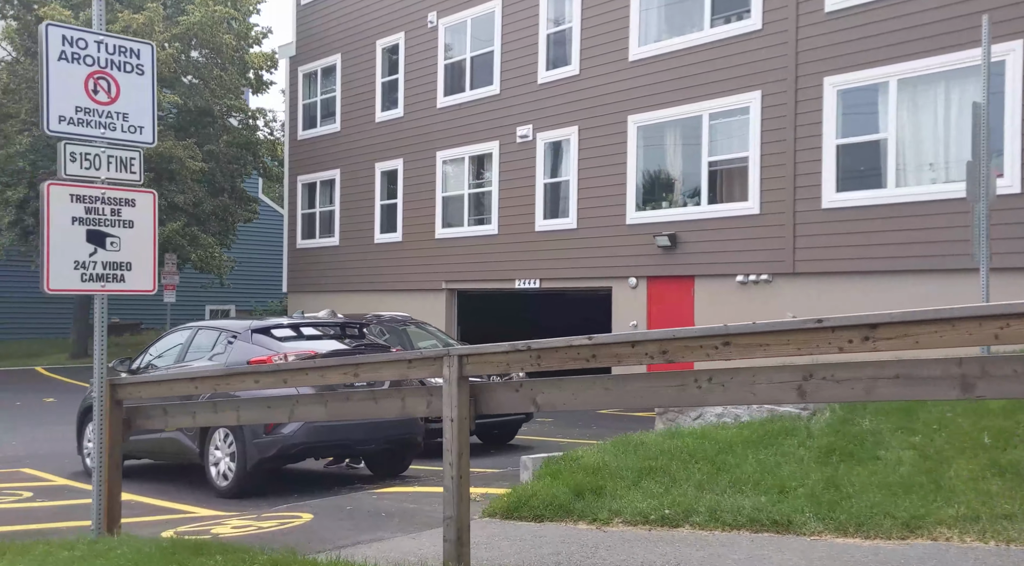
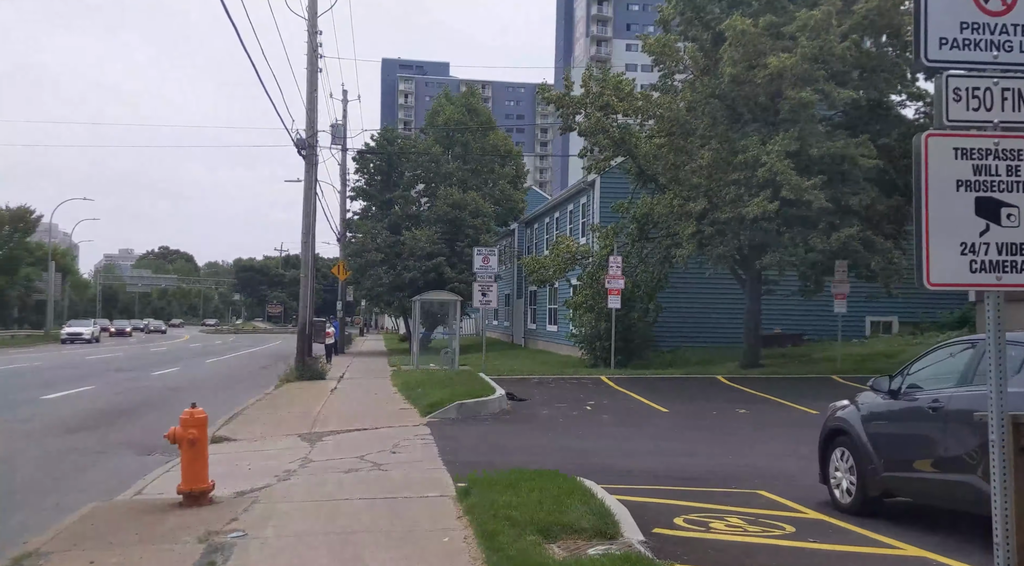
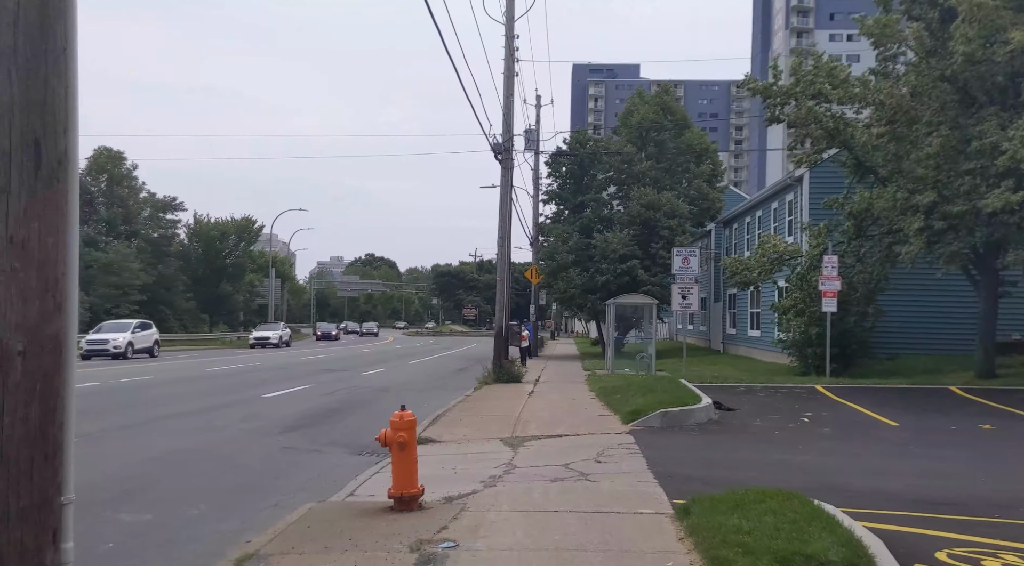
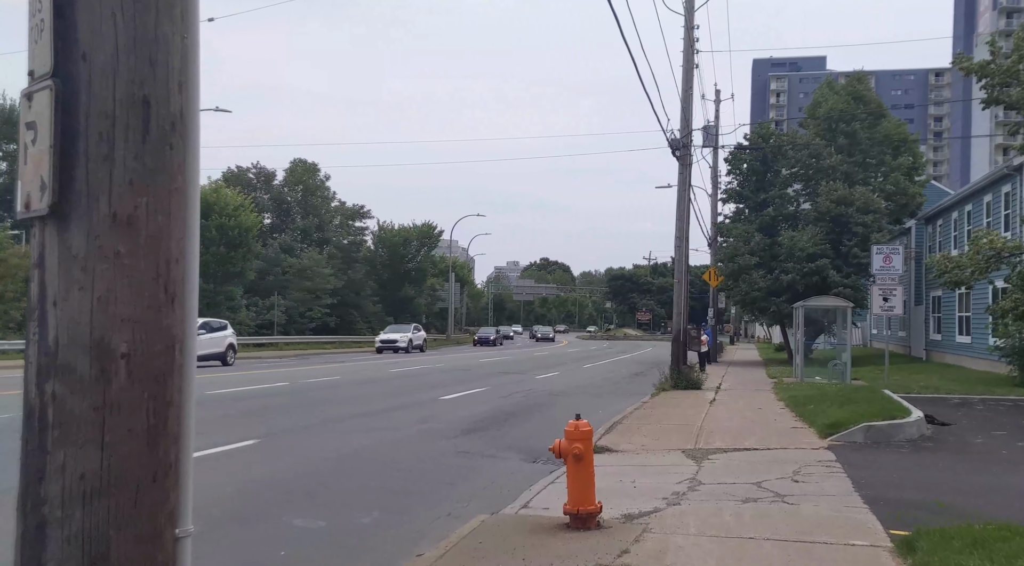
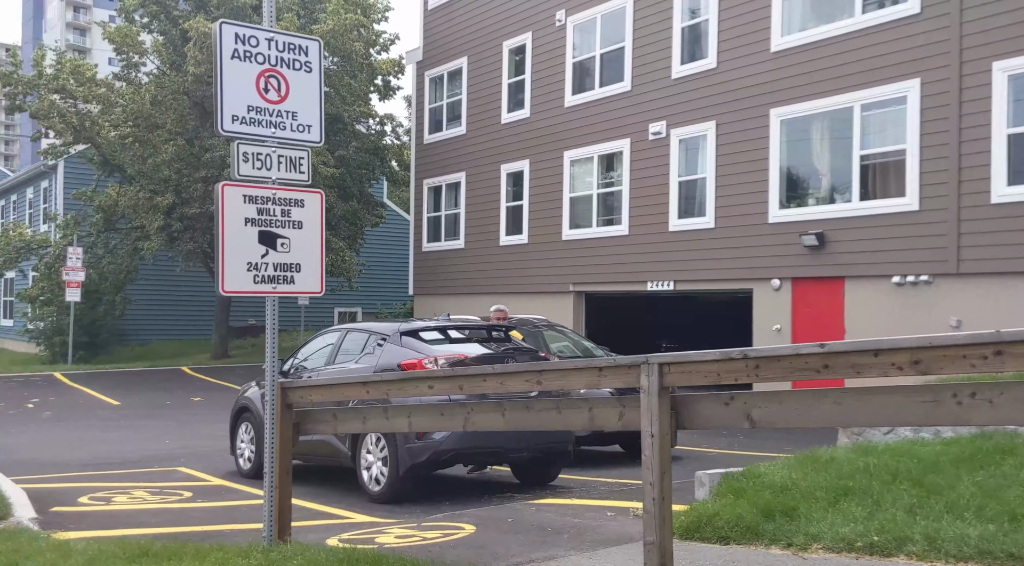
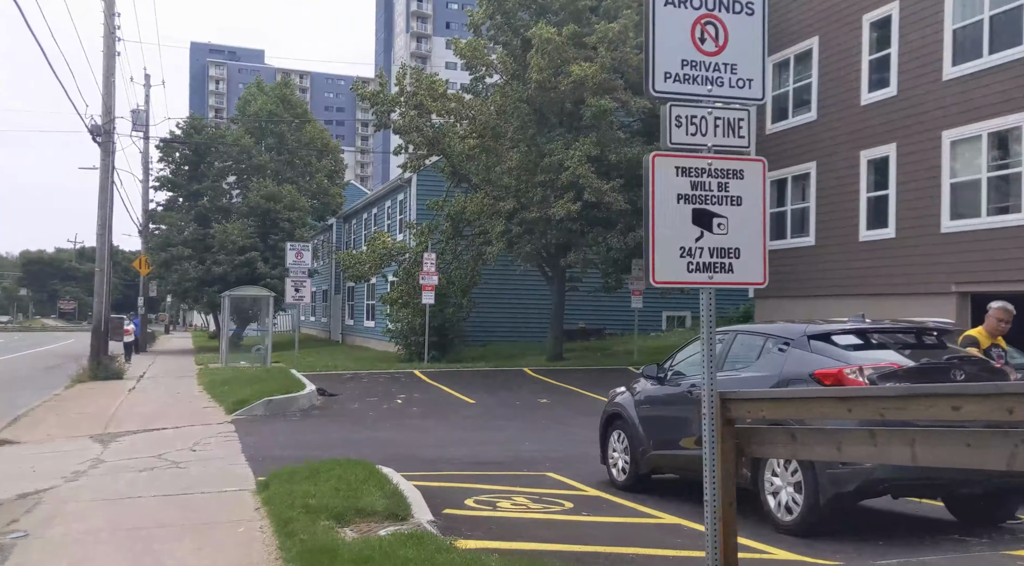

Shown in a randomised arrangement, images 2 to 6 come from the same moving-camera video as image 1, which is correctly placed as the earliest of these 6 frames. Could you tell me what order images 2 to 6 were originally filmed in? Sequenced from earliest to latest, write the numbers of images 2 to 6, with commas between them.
5, 6, 2, 3, 4
